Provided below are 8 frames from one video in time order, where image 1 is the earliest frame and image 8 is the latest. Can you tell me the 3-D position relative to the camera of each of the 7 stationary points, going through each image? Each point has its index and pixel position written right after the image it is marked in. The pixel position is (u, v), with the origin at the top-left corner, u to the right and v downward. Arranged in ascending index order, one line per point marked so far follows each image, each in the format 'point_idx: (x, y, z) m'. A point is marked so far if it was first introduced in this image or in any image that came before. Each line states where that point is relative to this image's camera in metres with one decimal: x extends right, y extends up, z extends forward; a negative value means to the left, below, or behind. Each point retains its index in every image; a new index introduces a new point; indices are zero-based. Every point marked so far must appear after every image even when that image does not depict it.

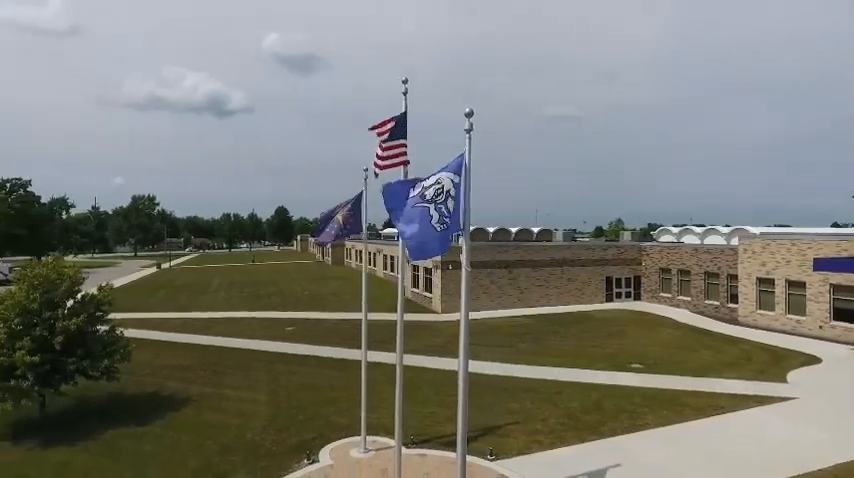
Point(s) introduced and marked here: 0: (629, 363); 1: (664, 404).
0: (+7.6, -4.6, +19.8) m
1: (+6.8, -4.7, +15.2) m
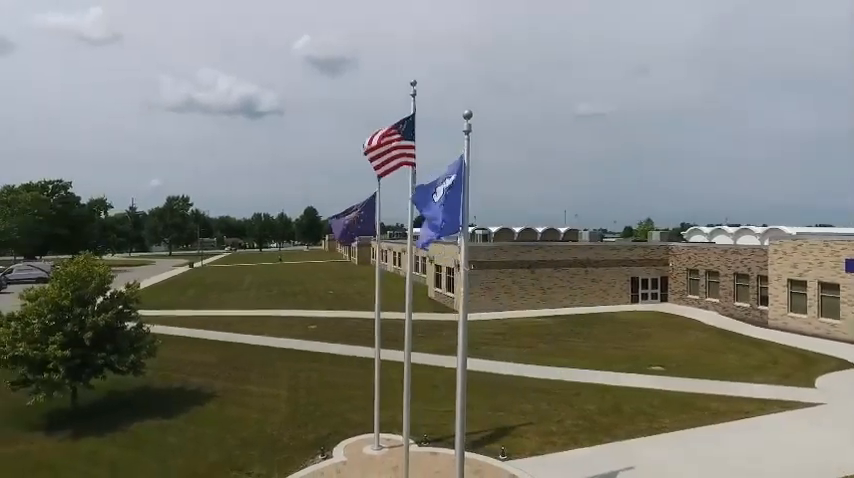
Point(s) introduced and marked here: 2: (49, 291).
0: (+8.3, -4.7, +19.5) m
1: (+7.2, -4.7, +14.9) m
2: (-10.7, -1.5, +14.9) m
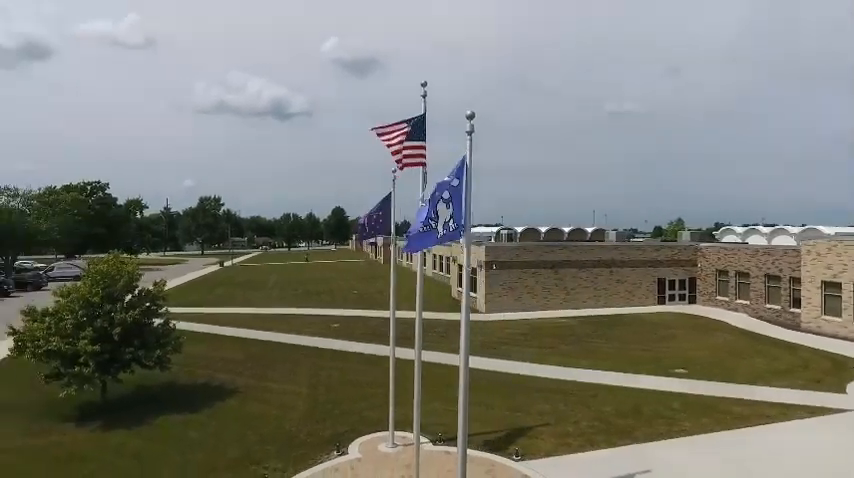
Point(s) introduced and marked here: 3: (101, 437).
0: (+8.9, -4.7, +19.1) m
1: (+7.7, -4.7, +14.6) m
2: (-10.2, -1.5, +15.6) m
3: (-8.8, -5.3, +14.2) m
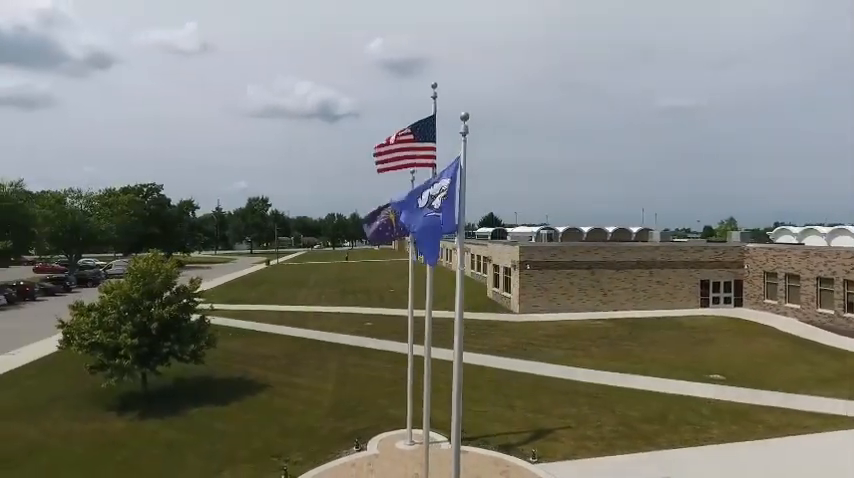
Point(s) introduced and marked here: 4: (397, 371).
0: (+9.8, -4.7, +18.4) m
1: (+8.2, -4.8, +14.0) m
2: (-9.5, -1.4, +16.5) m
3: (-8.2, -5.3, +15.0) m
4: (-1.2, -4.8, +19.4) m
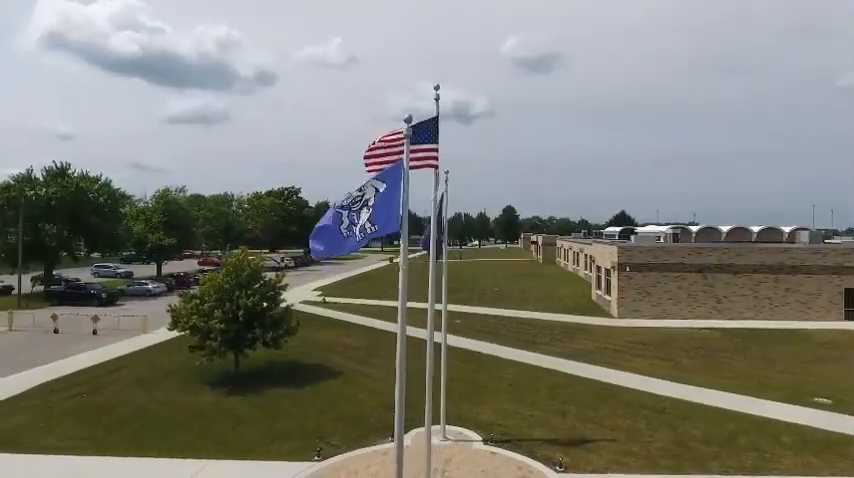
0: (+11.7, -4.7, +15.8) m
1: (+8.9, -4.8, +12.0) m
2: (-7.5, -1.4, +18.9) m
3: (-6.7, -5.3, +17.2) m
4: (+1.3, -4.8, +19.6) m
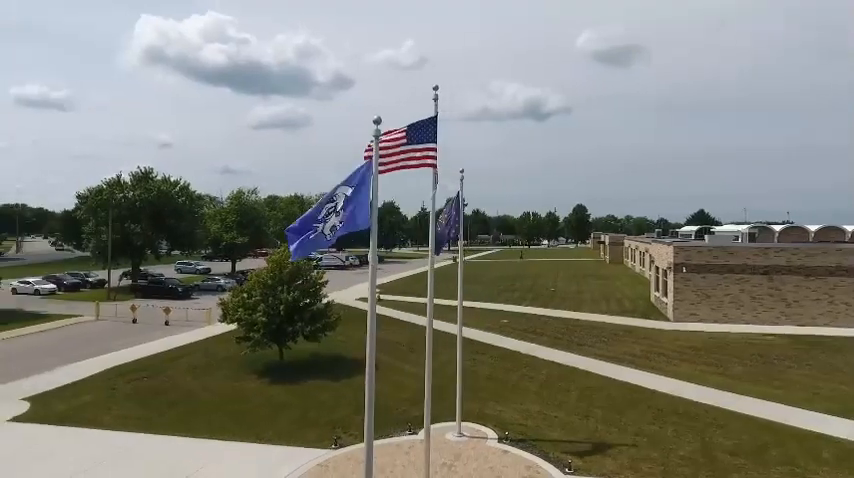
0: (+12.3, -4.7, +14.3) m
1: (+9.0, -4.8, +10.9) m
2: (-6.3, -1.3, +20.1) m
3: (-5.7, -5.2, +18.2) m
4: (+2.5, -4.8, +19.6) m
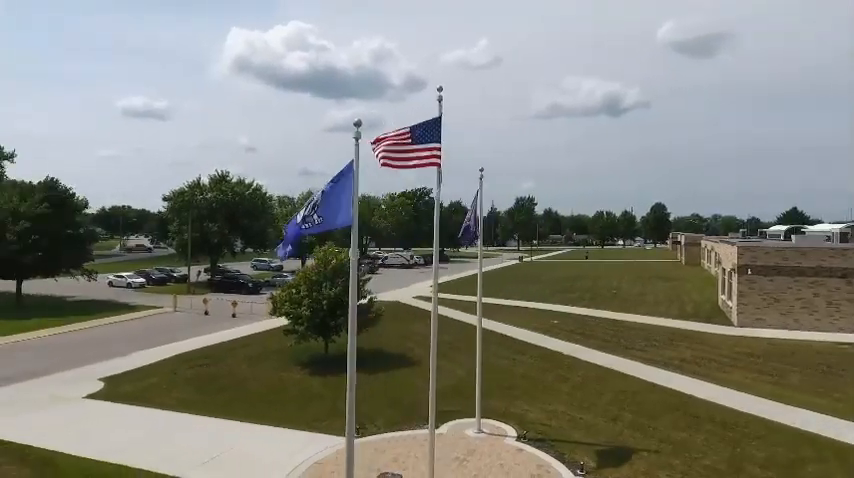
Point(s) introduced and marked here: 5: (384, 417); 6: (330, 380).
0: (+12.8, -4.7, +12.8) m
1: (+9.1, -4.7, +9.9) m
2: (-4.8, -1.2, +21.2) m
3: (-4.5, -5.1, +19.2) m
4: (+3.9, -4.7, +19.4) m
5: (-1.1, -5.1, +15.2) m
6: (-3.5, -5.1, +19.0) m
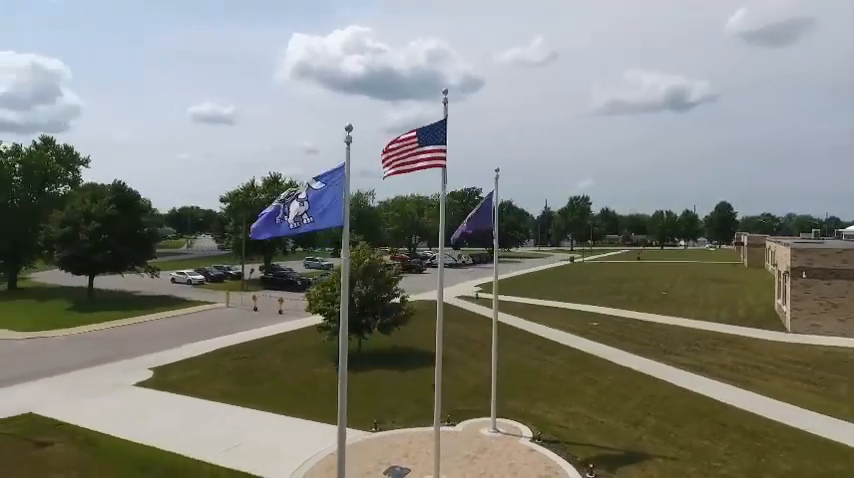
0: (+13.0, -4.7, +11.7) m
1: (+9.1, -4.8, +9.2) m
2: (-3.6, -1.2, +21.8) m
3: (-3.4, -5.1, +19.9) m
4: (+4.9, -4.7, +19.2) m
5: (-0.6, -5.1, +15.5) m
6: (-2.5, -5.0, +19.5) m
